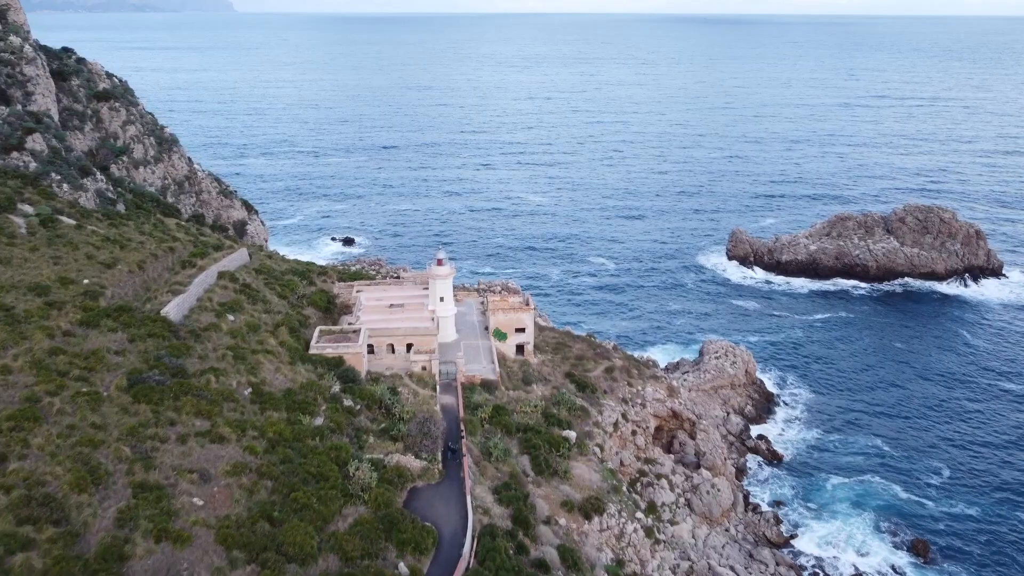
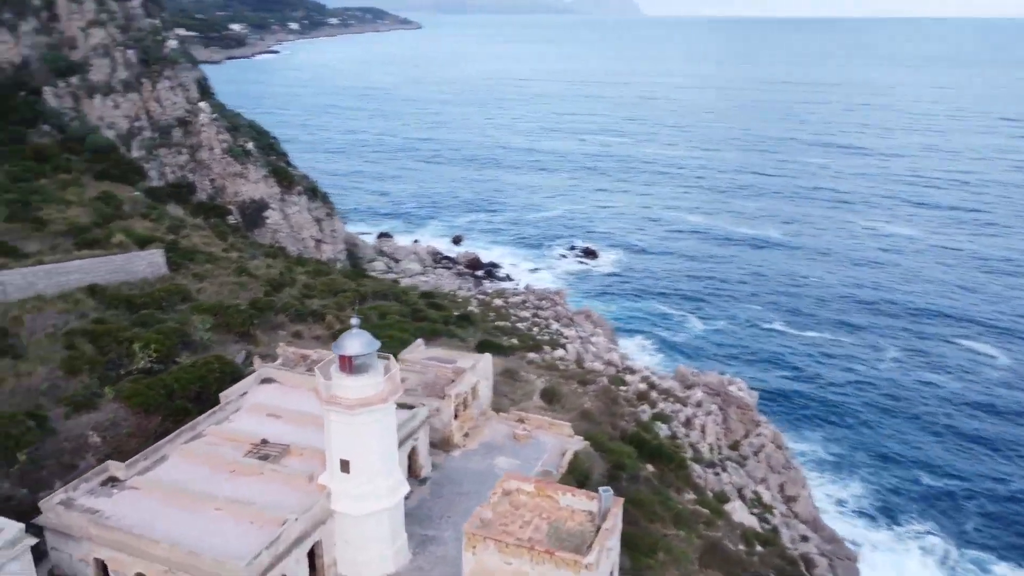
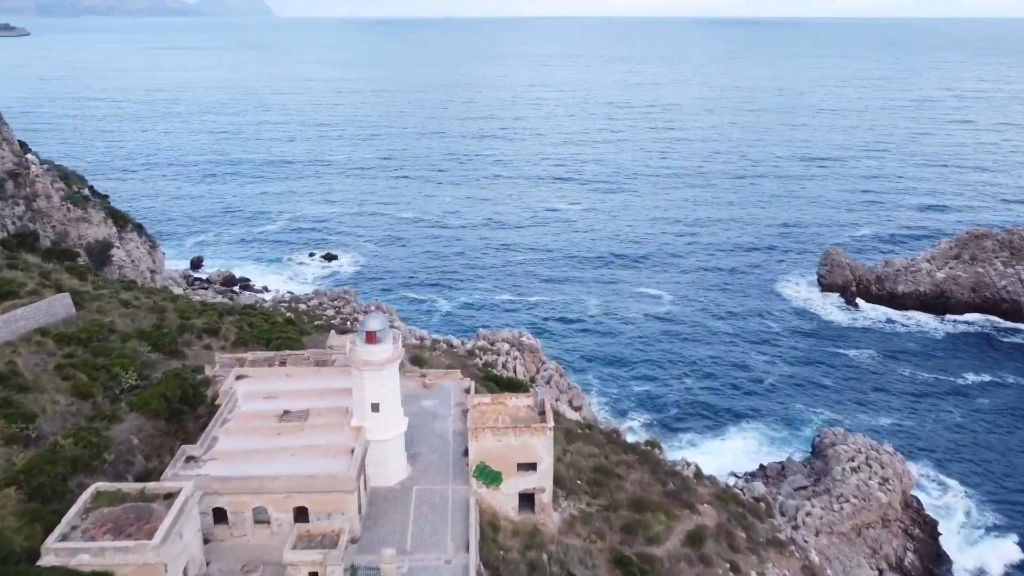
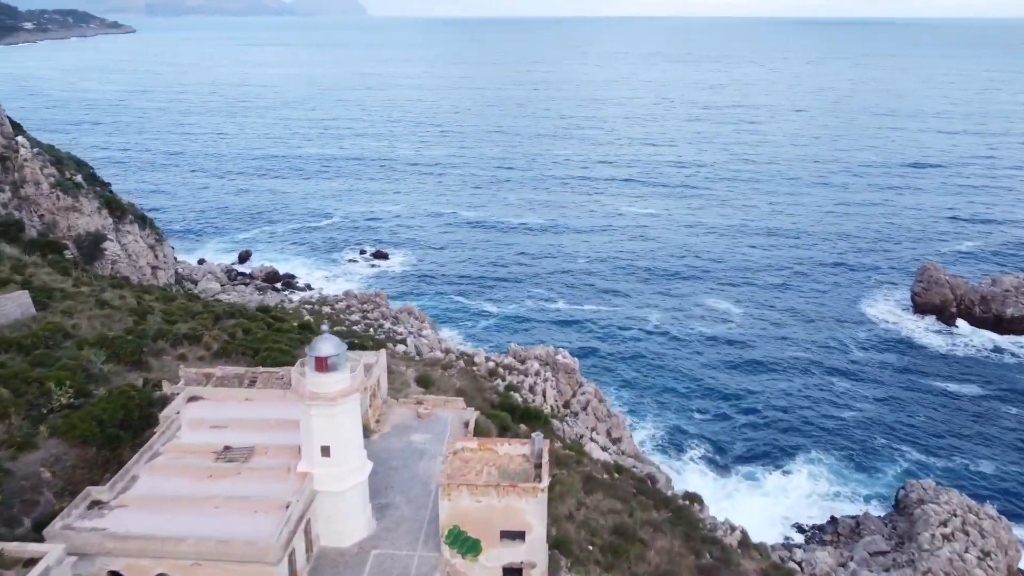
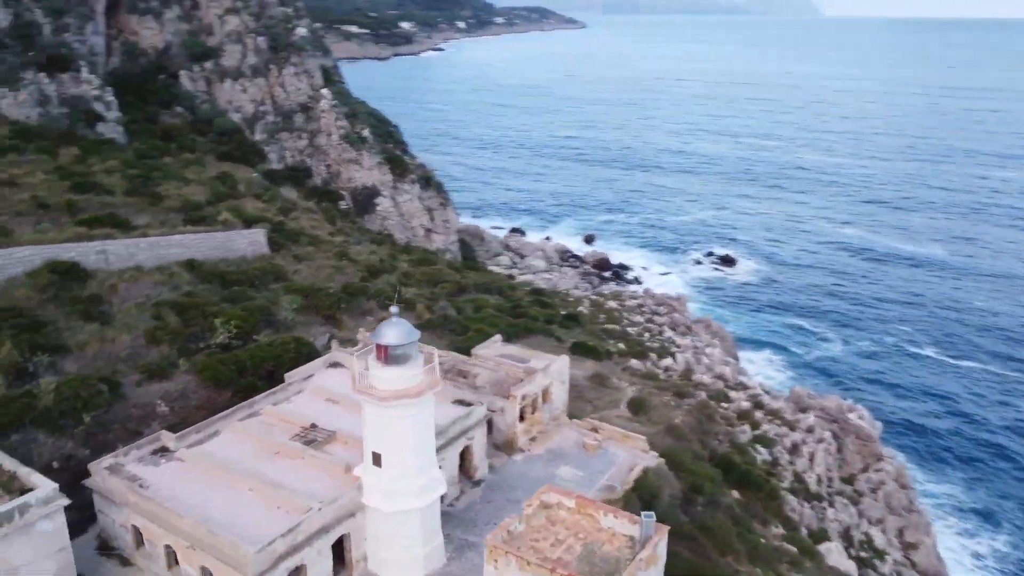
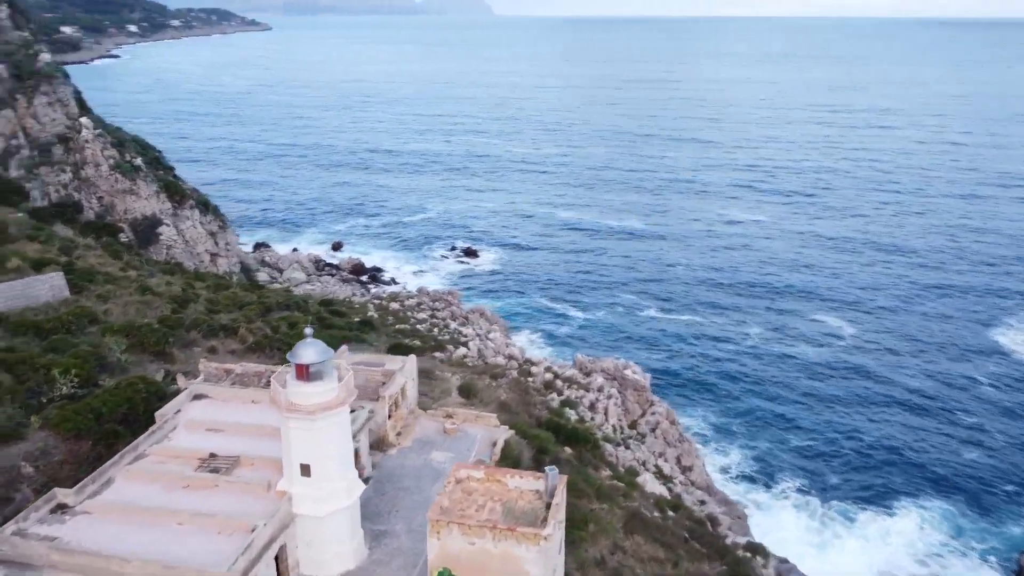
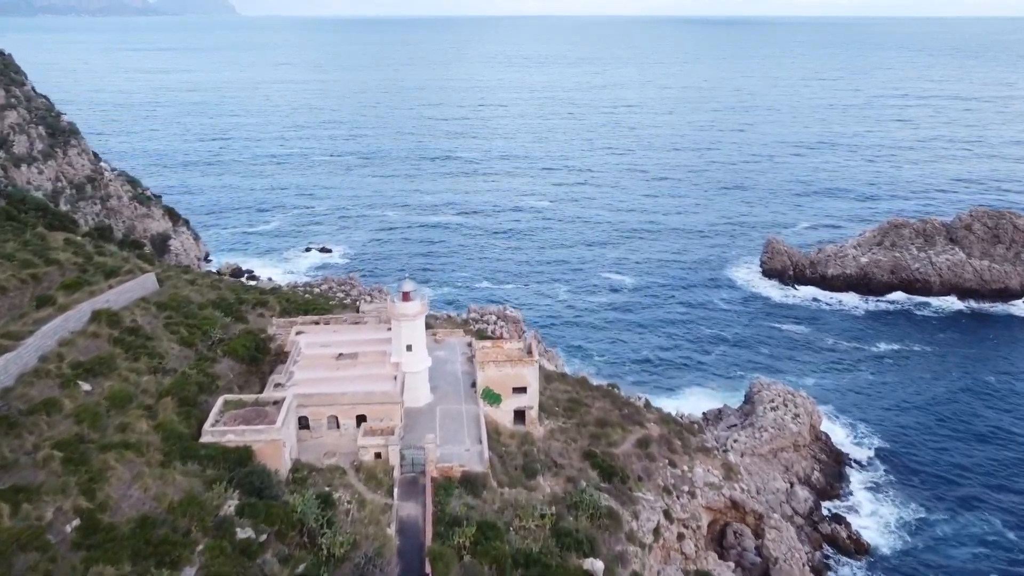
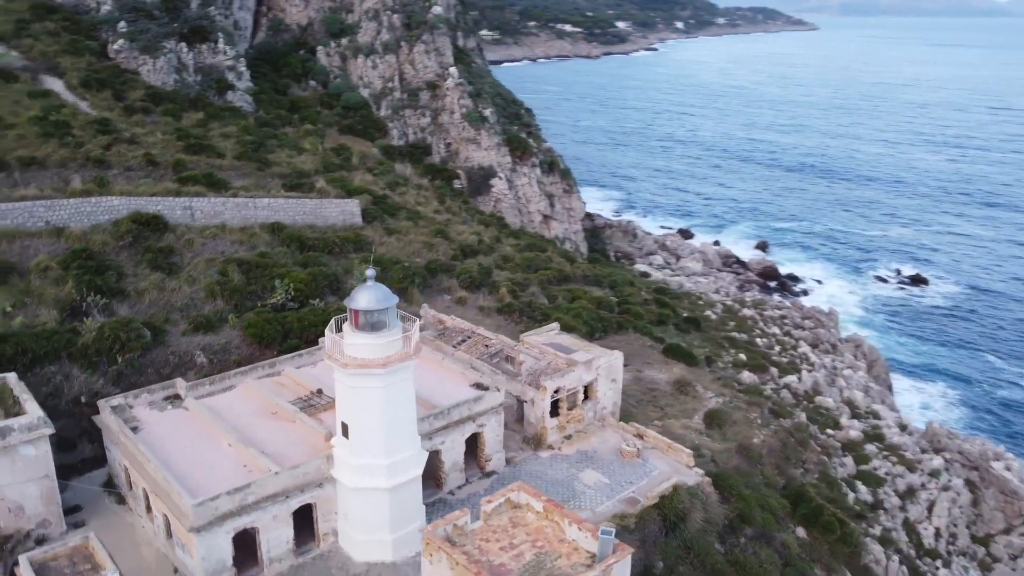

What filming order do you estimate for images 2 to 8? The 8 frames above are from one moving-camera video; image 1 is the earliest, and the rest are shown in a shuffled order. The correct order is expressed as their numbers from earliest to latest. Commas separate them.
7, 3, 4, 6, 2, 5, 8
